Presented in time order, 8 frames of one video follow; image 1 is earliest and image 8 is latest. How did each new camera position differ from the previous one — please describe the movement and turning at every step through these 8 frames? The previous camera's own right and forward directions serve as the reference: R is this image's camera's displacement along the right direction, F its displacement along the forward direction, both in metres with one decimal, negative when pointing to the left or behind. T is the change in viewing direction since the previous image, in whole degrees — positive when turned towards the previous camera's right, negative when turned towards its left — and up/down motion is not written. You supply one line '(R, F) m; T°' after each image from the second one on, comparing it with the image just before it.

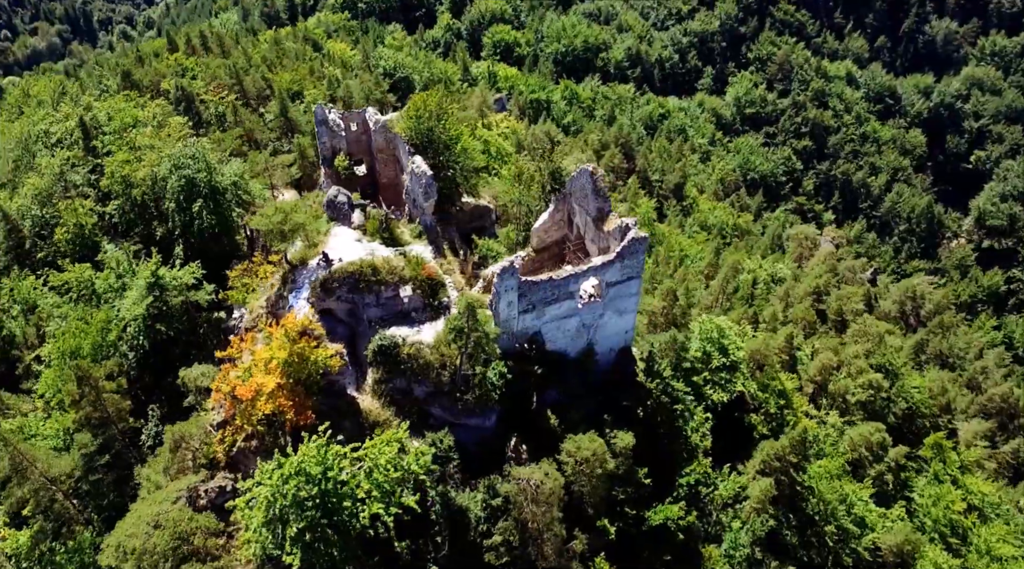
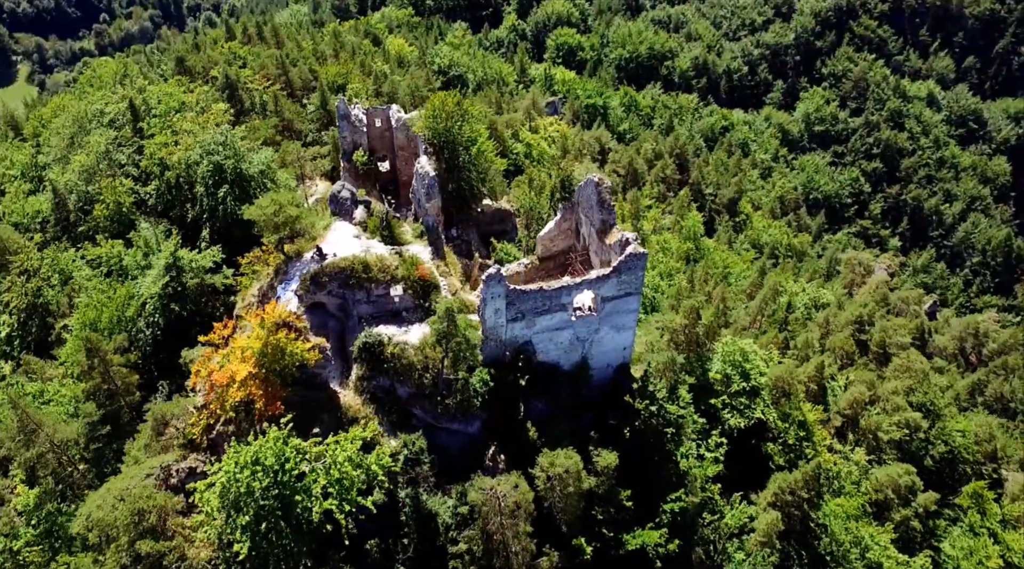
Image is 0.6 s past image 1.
(+2.7, +0.4) m; -5°
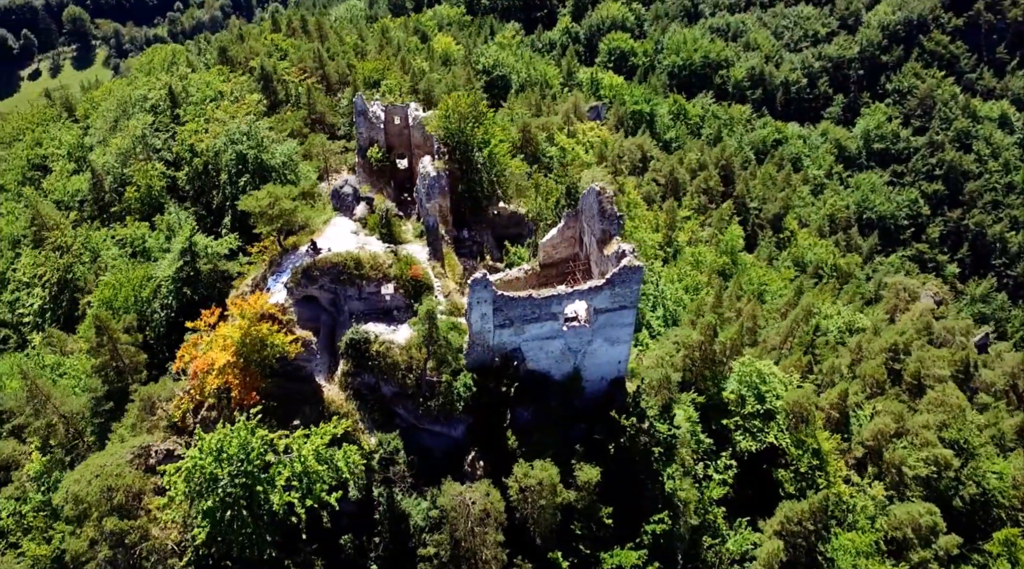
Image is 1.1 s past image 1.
(+2.3, +0.4) m; -4°
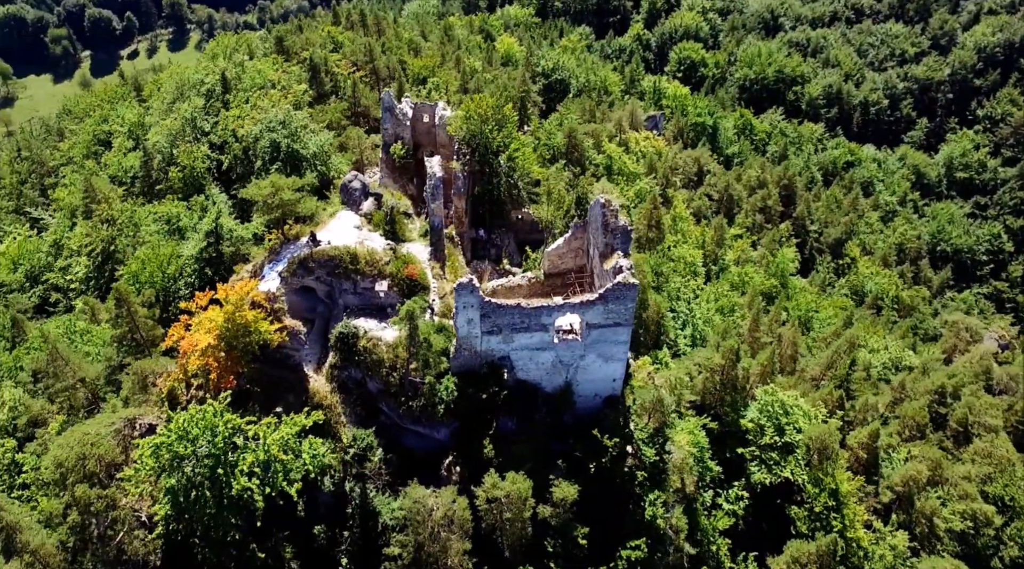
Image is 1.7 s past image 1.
(+2.7, +0.5) m; -5°
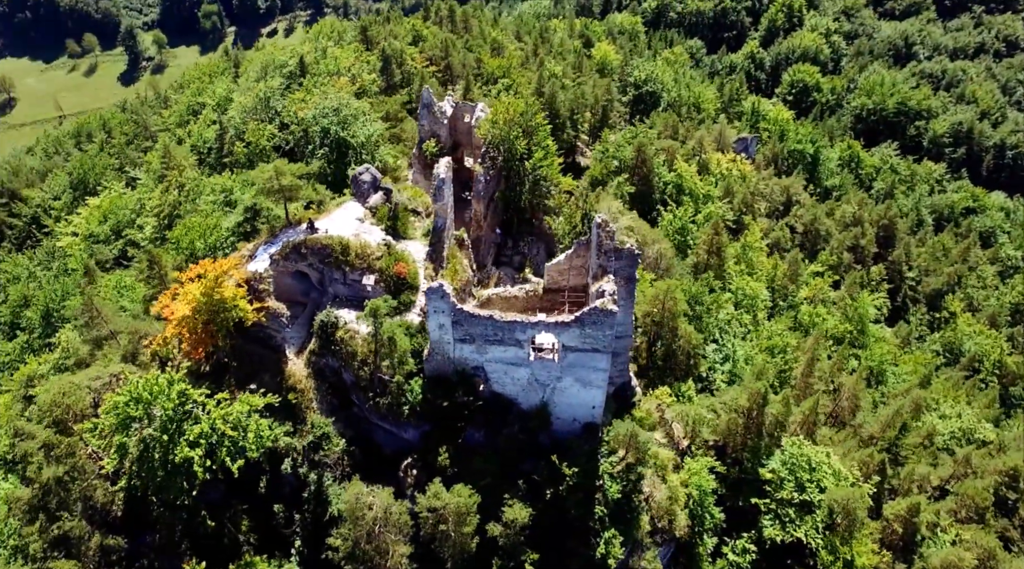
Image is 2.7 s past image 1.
(+4.5, +0.9) m; -9°
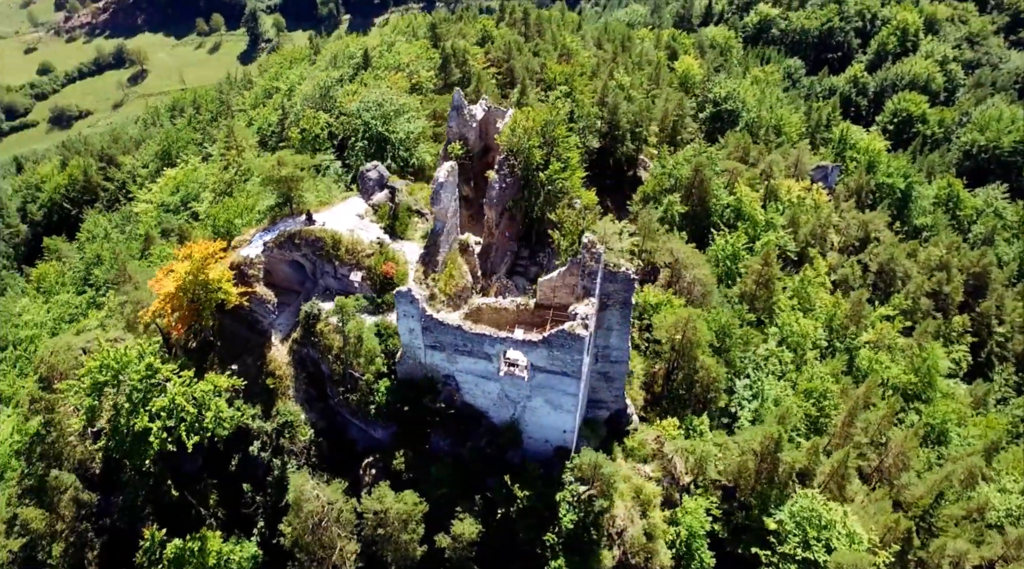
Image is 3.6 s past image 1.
(+4.1, +0.7) m; -8°
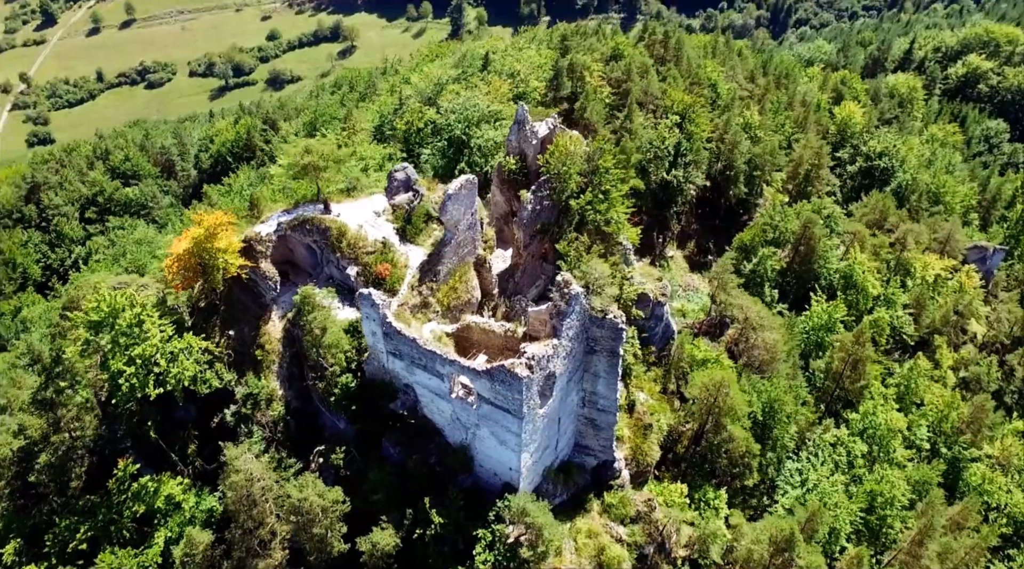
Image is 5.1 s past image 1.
(+6.7, +1.5) m; -14°
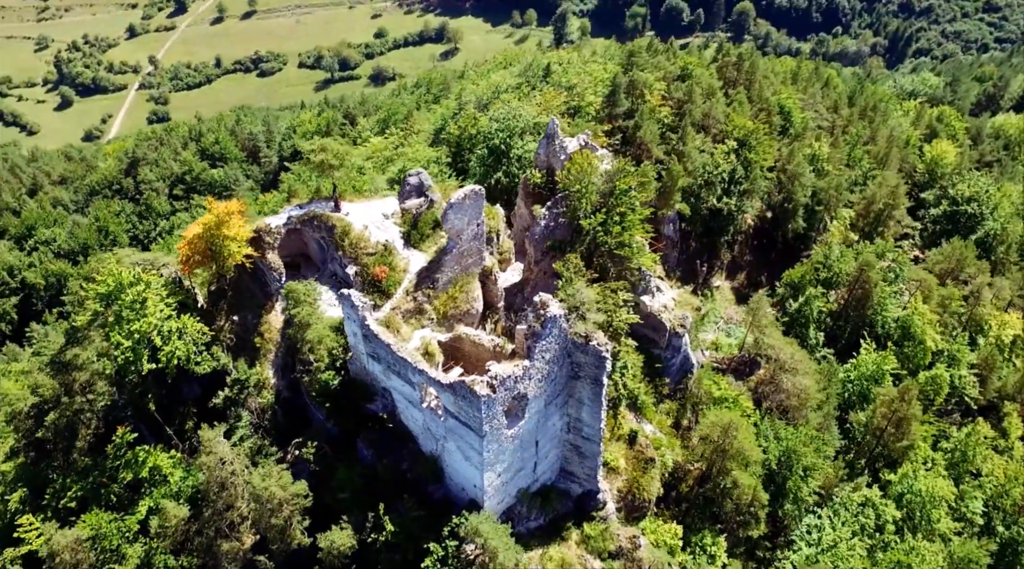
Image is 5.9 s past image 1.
(+3.7, +0.7) m; -7°
